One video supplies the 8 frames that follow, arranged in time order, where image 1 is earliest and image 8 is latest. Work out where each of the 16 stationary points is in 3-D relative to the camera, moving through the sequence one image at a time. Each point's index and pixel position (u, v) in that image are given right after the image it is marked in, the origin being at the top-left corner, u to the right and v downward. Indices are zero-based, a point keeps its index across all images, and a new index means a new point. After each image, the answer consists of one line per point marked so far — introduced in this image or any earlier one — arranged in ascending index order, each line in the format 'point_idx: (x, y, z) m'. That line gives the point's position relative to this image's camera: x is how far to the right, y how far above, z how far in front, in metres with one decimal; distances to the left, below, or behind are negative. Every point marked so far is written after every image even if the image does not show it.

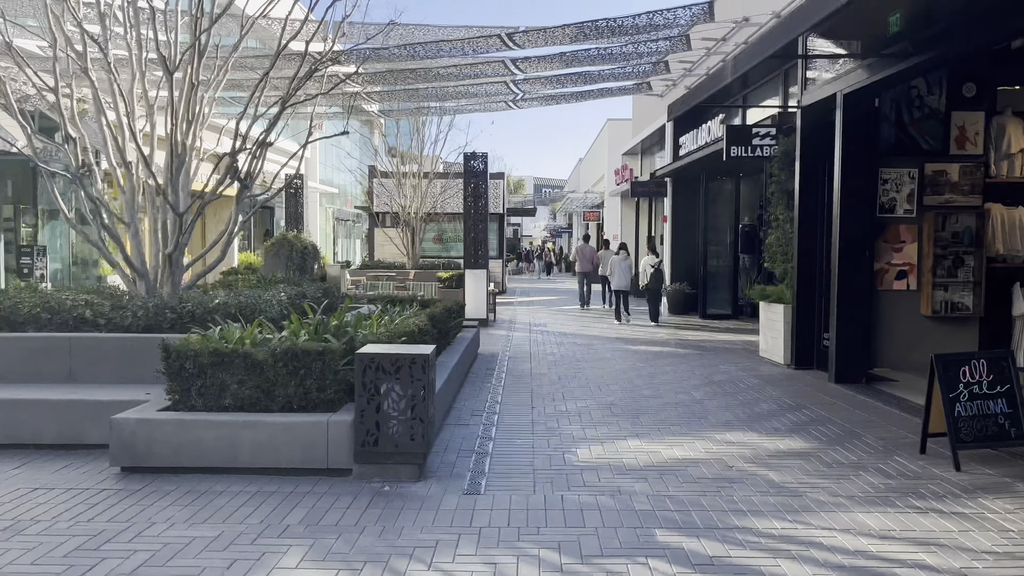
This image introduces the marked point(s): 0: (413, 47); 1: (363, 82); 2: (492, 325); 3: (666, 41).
0: (-1.7, +4.0, +13.9) m
1: (-3.0, +4.1, +16.5) m
2: (-0.4, -0.8, +17.0) m
3: (+2.8, +4.5, +14.8) m
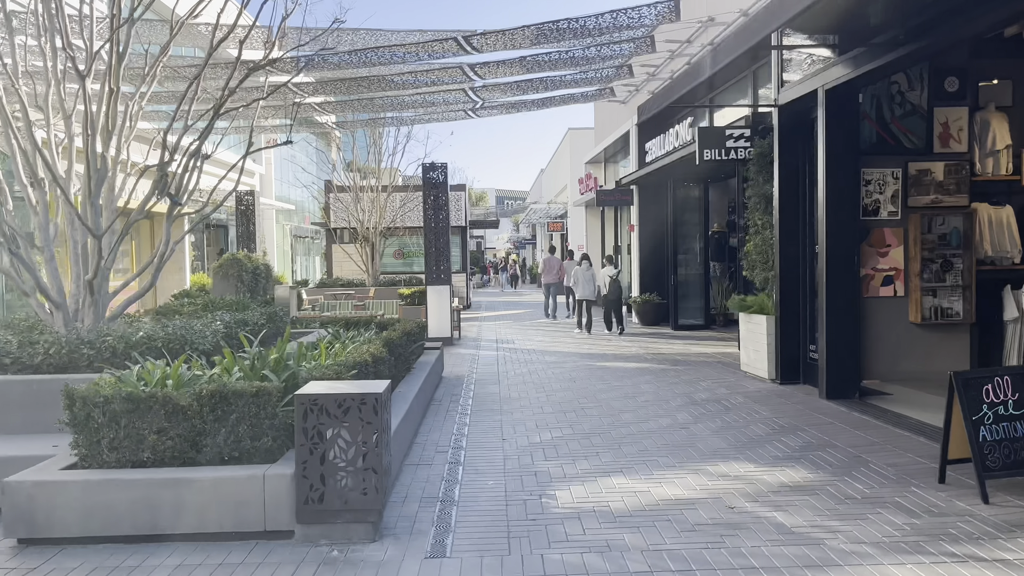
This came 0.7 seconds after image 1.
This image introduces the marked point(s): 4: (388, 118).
0: (-2.3, +3.7, +13.1) m
1: (-3.8, +3.8, +15.7) m
2: (-1.1, -1.1, +16.2) m
3: (+2.0, +4.3, +14.2) m
4: (-3.0, +4.0, +19.8) m
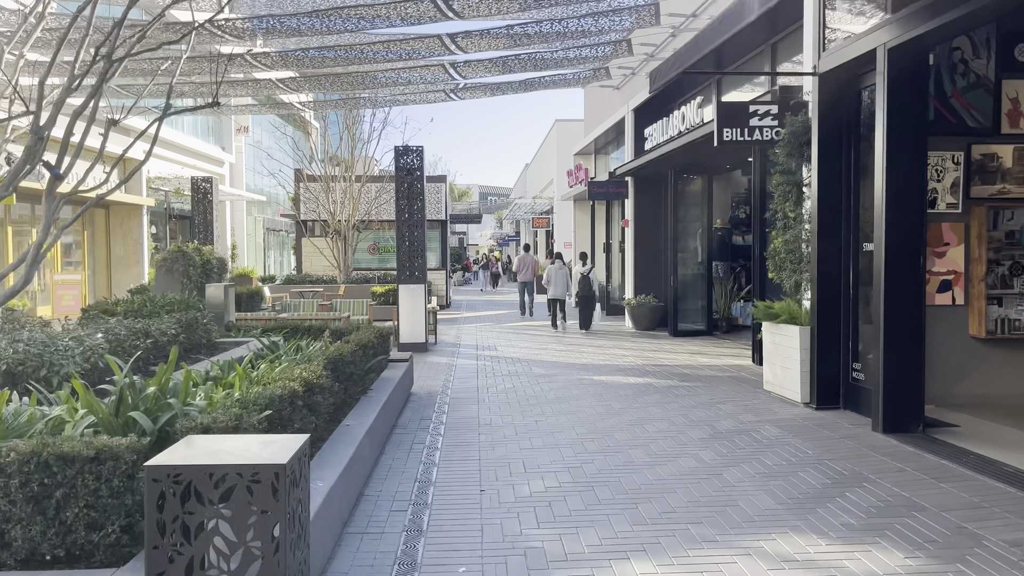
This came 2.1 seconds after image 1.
0: (-2.5, +3.8, +11.4) m
1: (-4.1, +3.8, +13.9) m
2: (-1.4, -1.1, +14.5) m
3: (+1.8, +4.2, +12.6) m
4: (-3.3, +4.1, +18.0) m
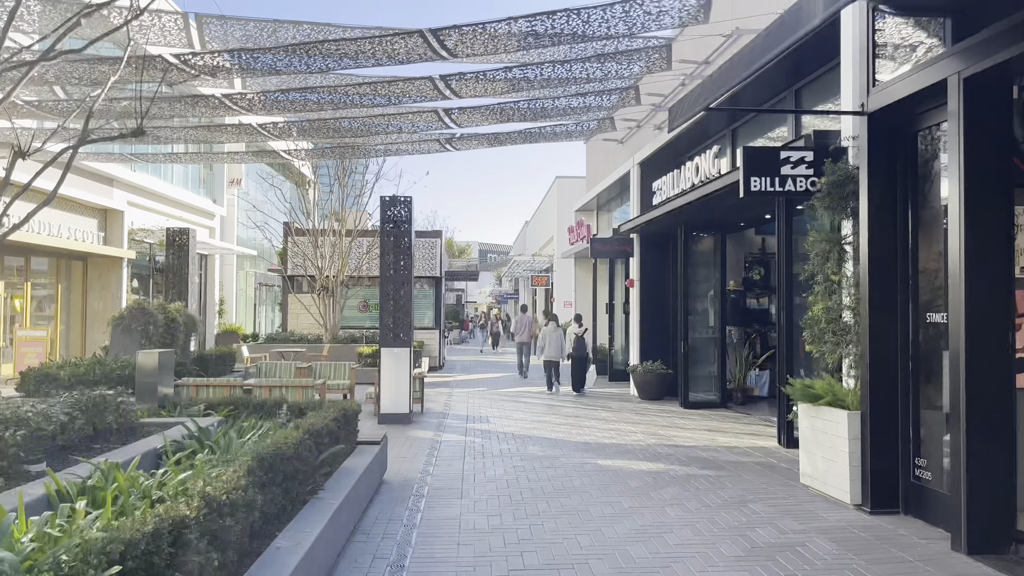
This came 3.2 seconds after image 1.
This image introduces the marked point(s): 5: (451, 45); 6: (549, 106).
0: (-2.6, +3.0, +10.3) m
1: (-4.1, +2.8, +12.8) m
2: (-1.5, -2.1, +13.1) m
3: (+1.8, +3.3, +11.5) m
4: (-3.3, +2.8, +16.9) m
5: (-0.8, +3.0, +10.3) m
6: (+0.6, +3.1, +13.9) m
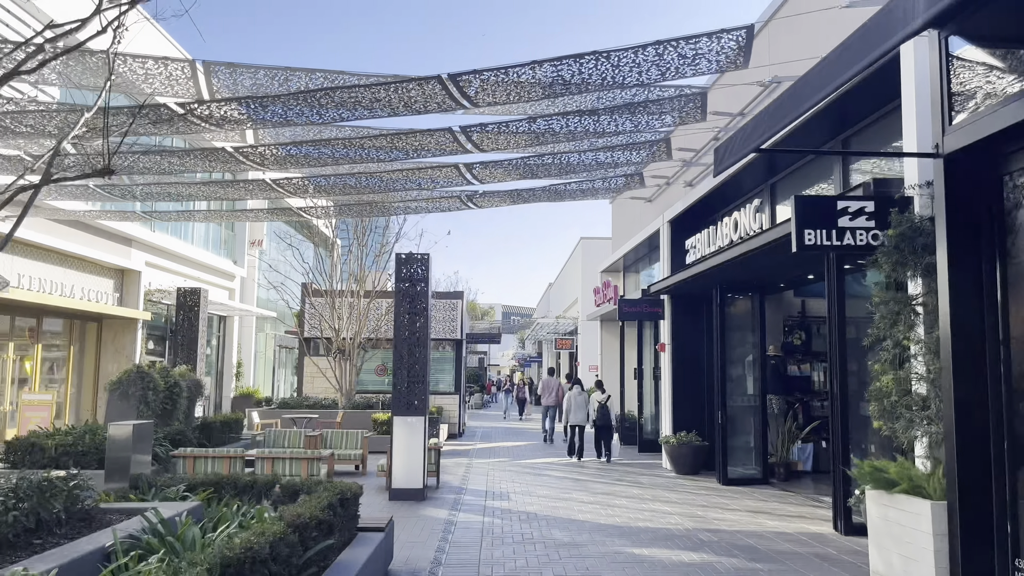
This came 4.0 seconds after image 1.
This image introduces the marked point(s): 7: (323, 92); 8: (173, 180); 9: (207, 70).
0: (-2.3, +2.2, +9.7) m
1: (-3.7, +1.9, +12.3) m
2: (-1.2, -3.1, +12.0) m
3: (+2.1, +2.4, +10.8) m
4: (-2.9, +1.6, +16.3) m
5: (-0.5, +2.3, +9.6) m
6: (+1.0, +2.0, +13.2) m
7: (-2.2, +2.2, +9.4) m
8: (-5.8, +1.8, +14.0) m
9: (-3.6, +2.5, +9.6) m
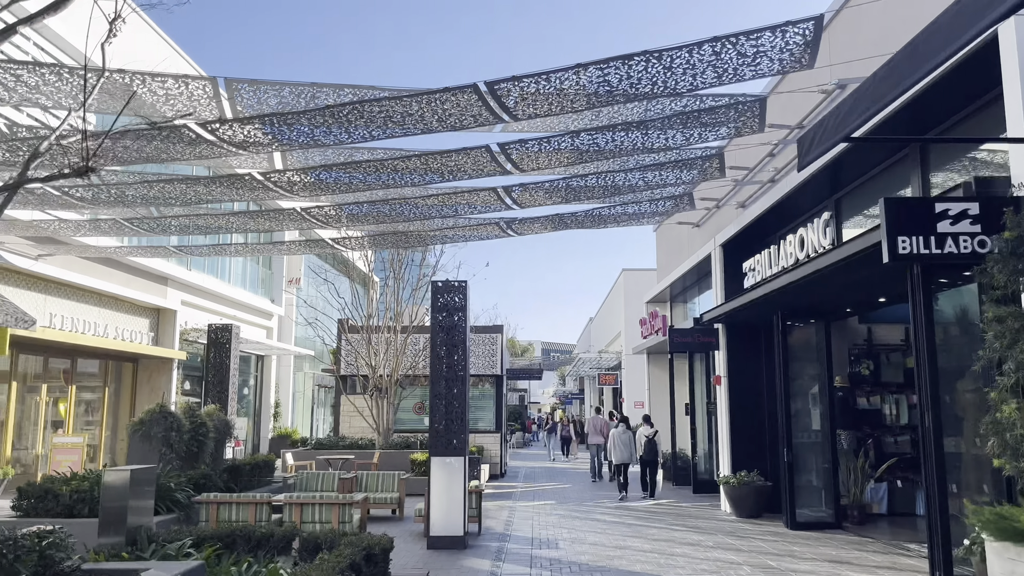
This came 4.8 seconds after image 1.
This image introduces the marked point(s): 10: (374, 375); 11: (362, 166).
0: (-1.8, +1.9, +9.0) m
1: (-3.1, +1.4, +11.7) m
2: (-0.5, -3.5, +11.1) m
3: (+2.6, +2.1, +10.0) m
4: (-2.1, +0.9, +15.6) m
5: (0.0, +2.0, +8.9) m
6: (+1.6, +1.6, +12.4) m
7: (-1.7, +1.9, +8.7) m
8: (-5.1, +1.3, +13.5) m
9: (-3.1, +2.2, +9.0) m
10: (-3.4, -2.1, +20.0) m
11: (-2.0, +1.6, +10.8) m
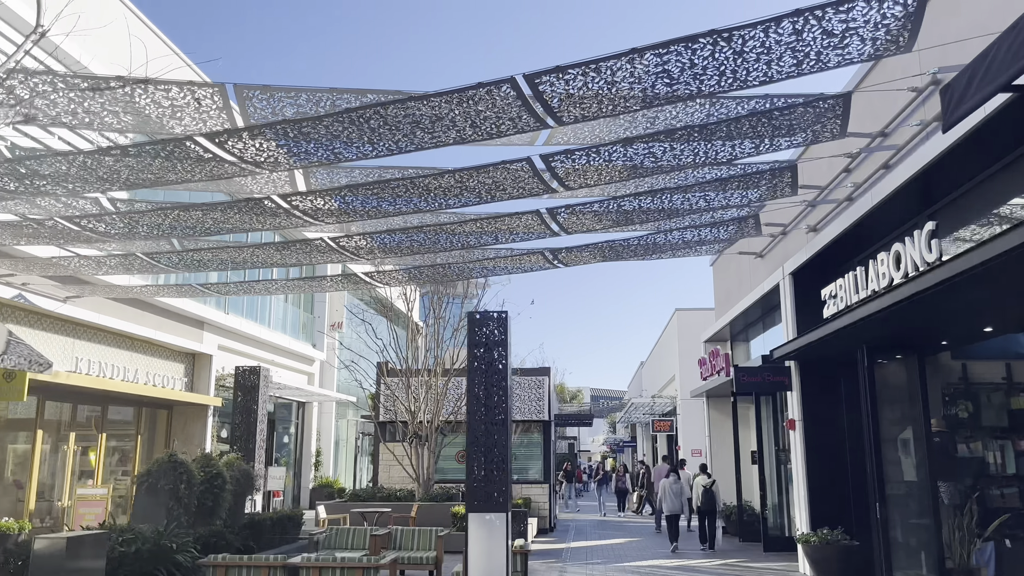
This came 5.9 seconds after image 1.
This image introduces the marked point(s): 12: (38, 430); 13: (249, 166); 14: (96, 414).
0: (-1.4, +1.6, +8.0) m
1: (-2.5, +1.0, +10.7) m
2: (+0.1, -3.8, +9.7) m
3: (+3.1, +1.9, +8.7) m
4: (-1.3, +0.3, +14.5) m
5: (+0.4, +1.7, +7.8) m
6: (+2.2, +1.2, +11.1) m
7: (-1.3, +1.6, +7.7) m
8: (-4.4, +0.7, +12.6) m
9: (-2.7, +1.9, +8.1) m
10: (-2.3, -3.0, +18.7) m
11: (-1.4, +1.2, +9.8) m
12: (-10.1, -3.0, +17.6) m
13: (-2.9, +1.3, +8.9) m
14: (-10.1, -3.0, +19.8) m
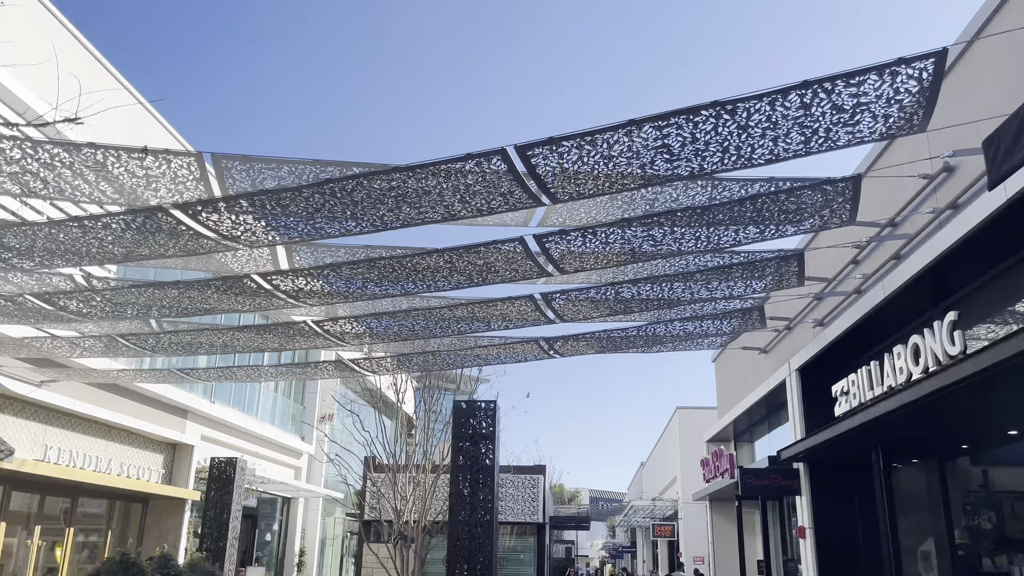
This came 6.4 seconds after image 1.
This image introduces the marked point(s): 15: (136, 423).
0: (-1.5, +0.8, +7.6) m
1: (-2.6, -0.1, +10.1) m
2: (-0.1, -4.8, +8.6) m
3: (+3.0, +0.9, +8.3) m
4: (-1.4, -1.2, +13.9) m
5: (+0.3, +1.0, +7.3) m
6: (+2.2, 0.0, +10.6) m
7: (-1.4, +0.9, +7.3) m
8: (-4.5, -0.6, +12.0) m
9: (-2.8, +1.1, +7.7) m
10: (-2.4, -5.0, +17.7) m
11: (-1.5, +0.3, +9.3) m
12: (-10.3, -4.7, +16.5) m
13: (-2.9, +0.5, +8.4) m
14: (-10.2, -5.0, +18.8) m
15: (-8.9, -3.2, +19.5) m
